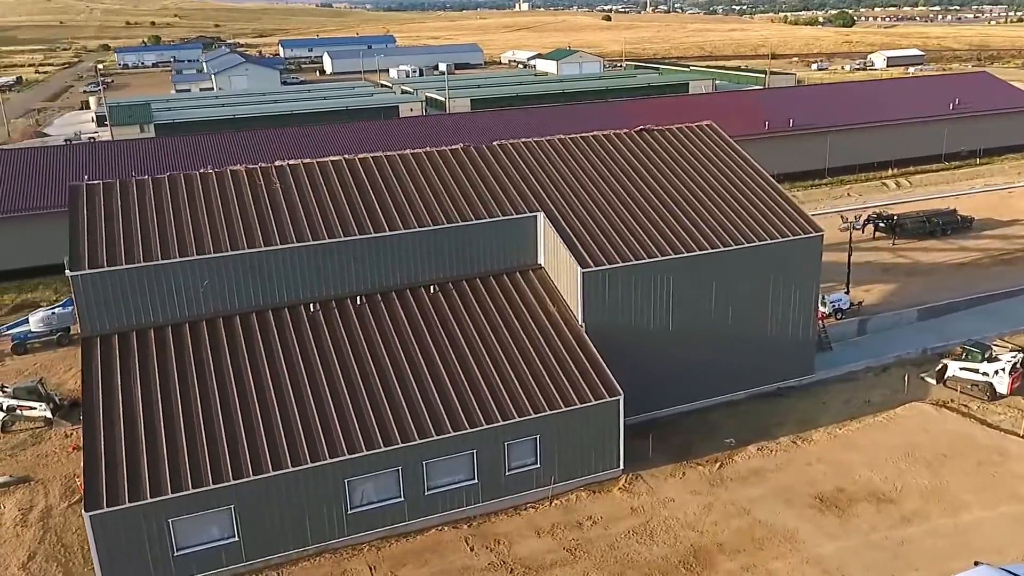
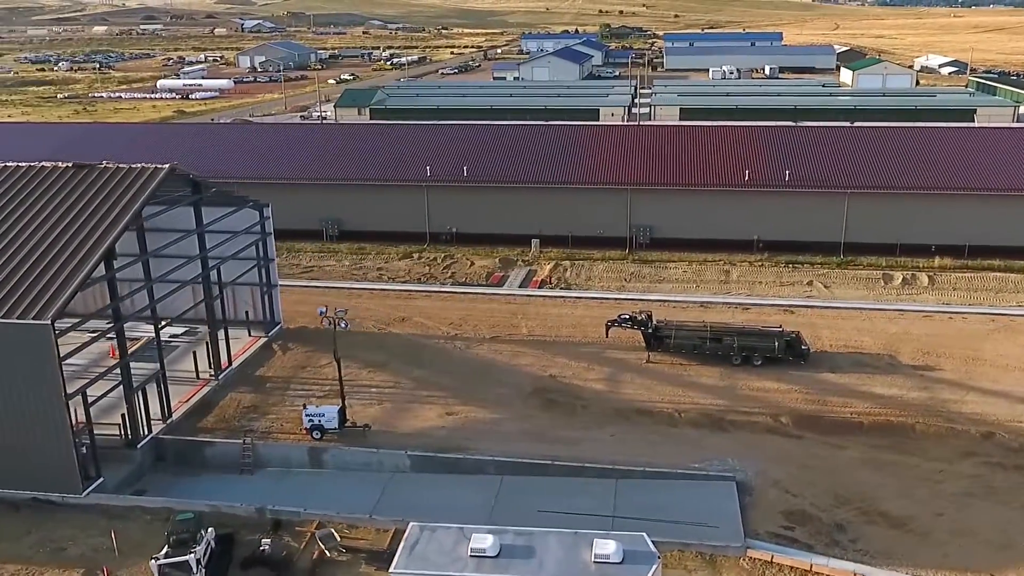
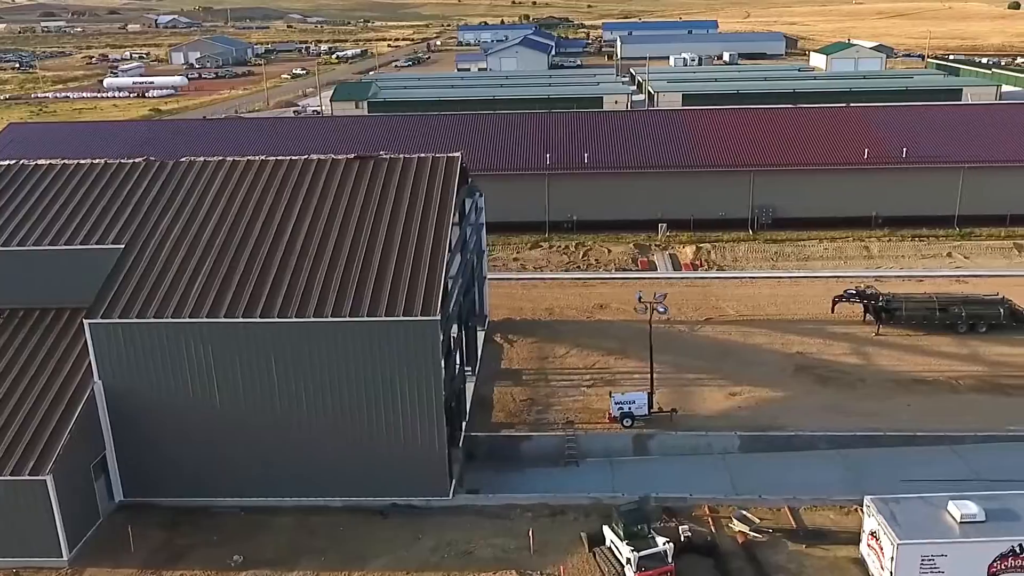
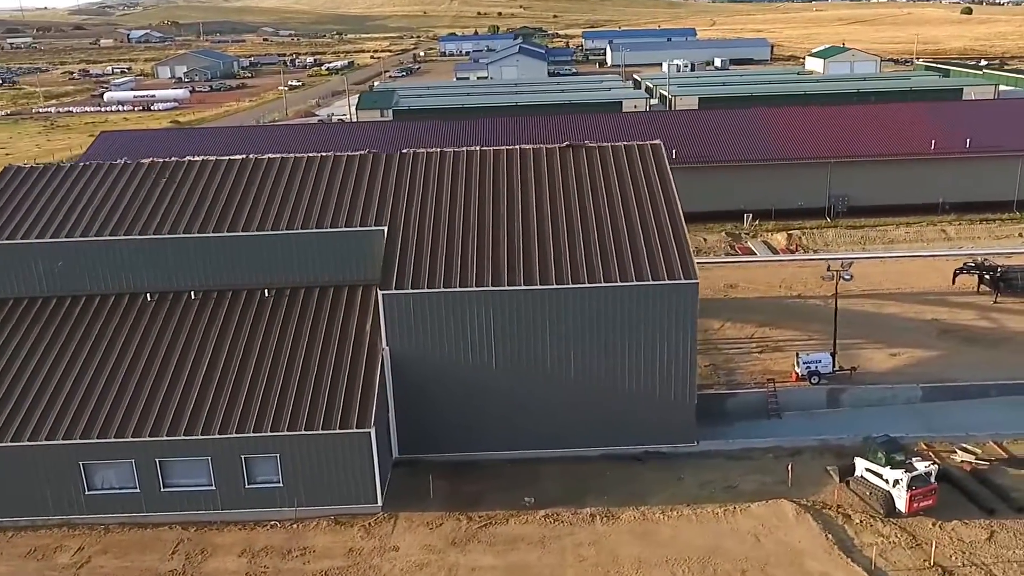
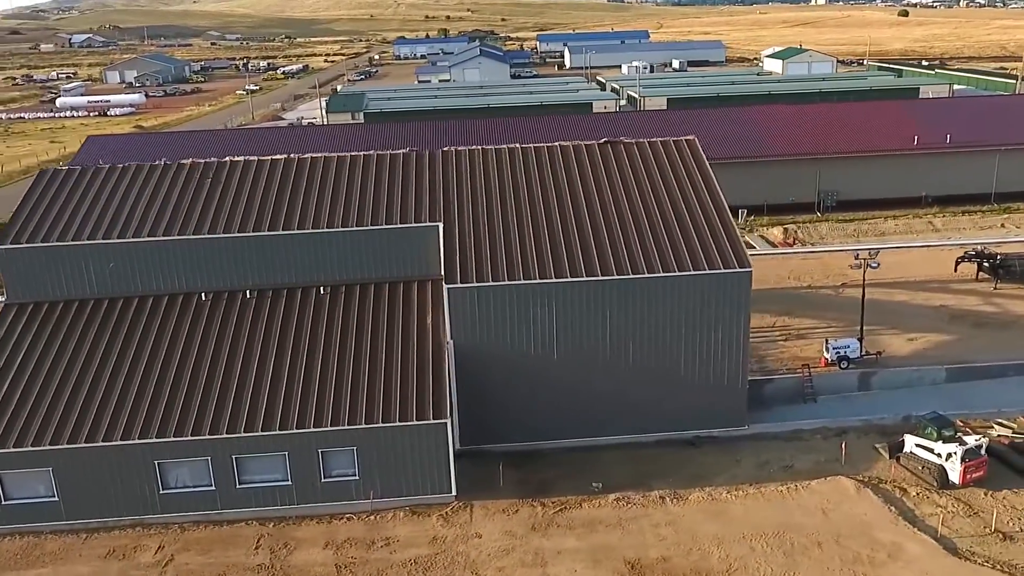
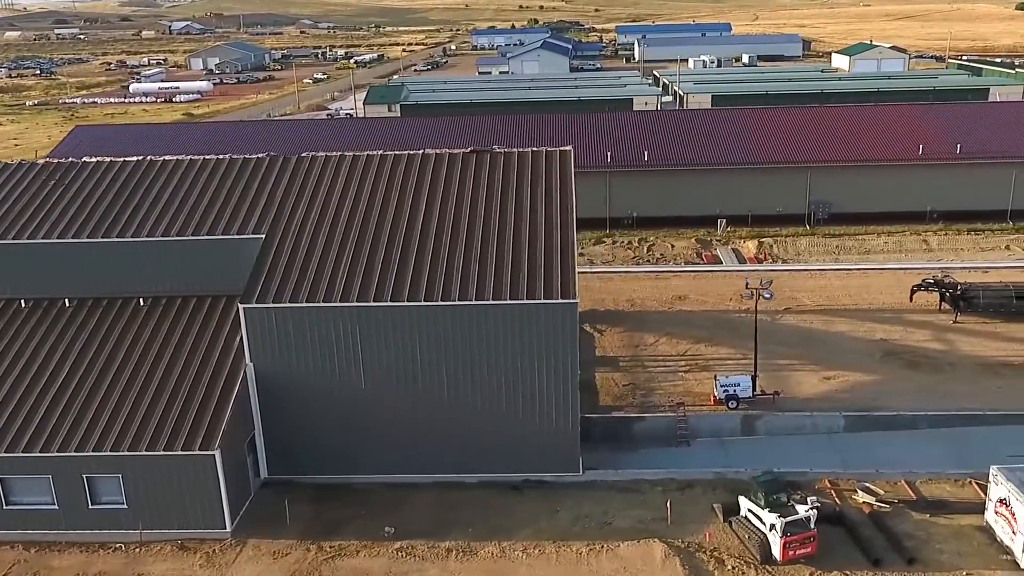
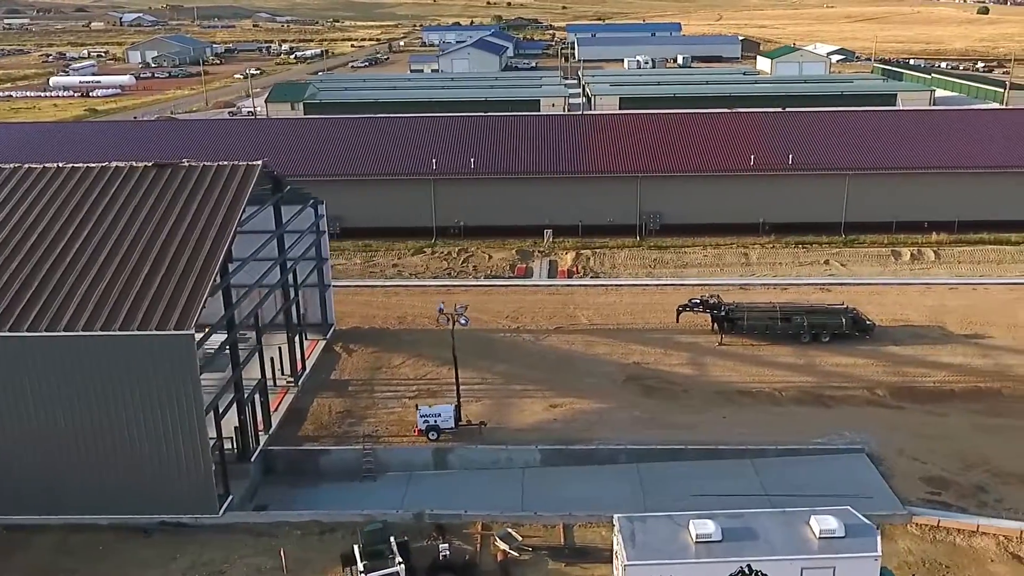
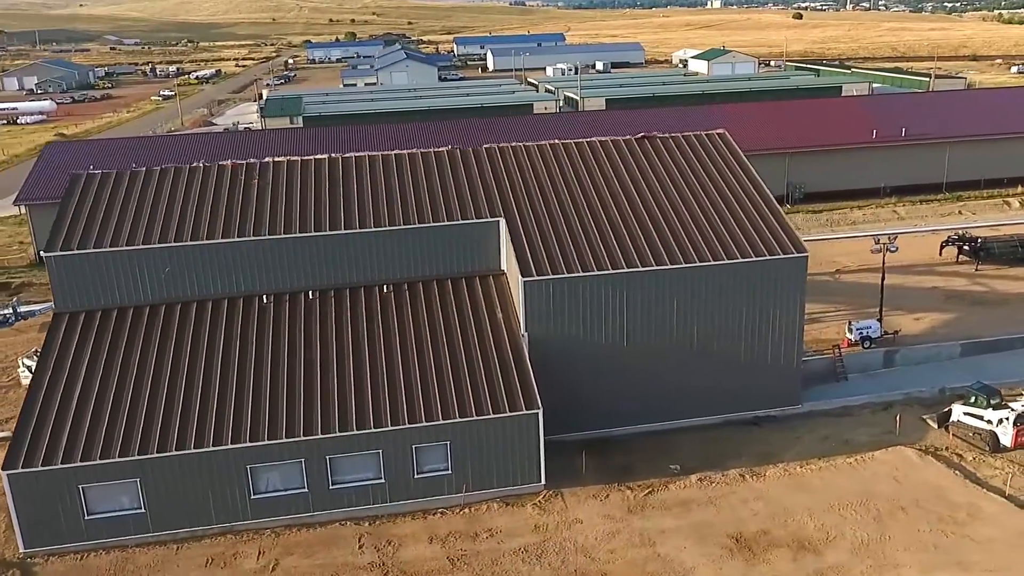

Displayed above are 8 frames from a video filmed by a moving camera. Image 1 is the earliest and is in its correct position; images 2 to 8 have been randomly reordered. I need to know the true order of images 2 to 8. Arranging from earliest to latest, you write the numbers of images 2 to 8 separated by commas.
8, 5, 4, 6, 3, 7, 2
